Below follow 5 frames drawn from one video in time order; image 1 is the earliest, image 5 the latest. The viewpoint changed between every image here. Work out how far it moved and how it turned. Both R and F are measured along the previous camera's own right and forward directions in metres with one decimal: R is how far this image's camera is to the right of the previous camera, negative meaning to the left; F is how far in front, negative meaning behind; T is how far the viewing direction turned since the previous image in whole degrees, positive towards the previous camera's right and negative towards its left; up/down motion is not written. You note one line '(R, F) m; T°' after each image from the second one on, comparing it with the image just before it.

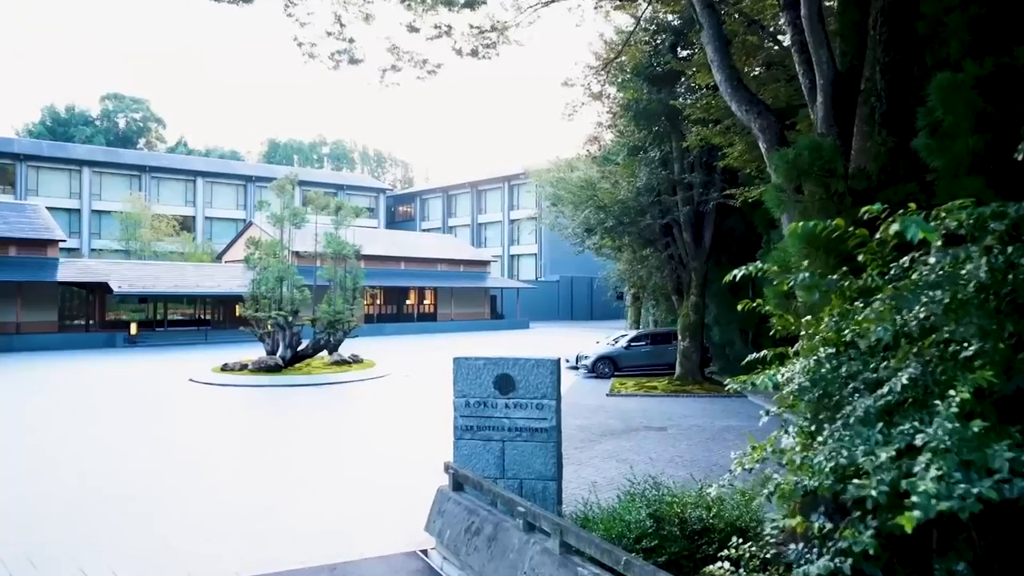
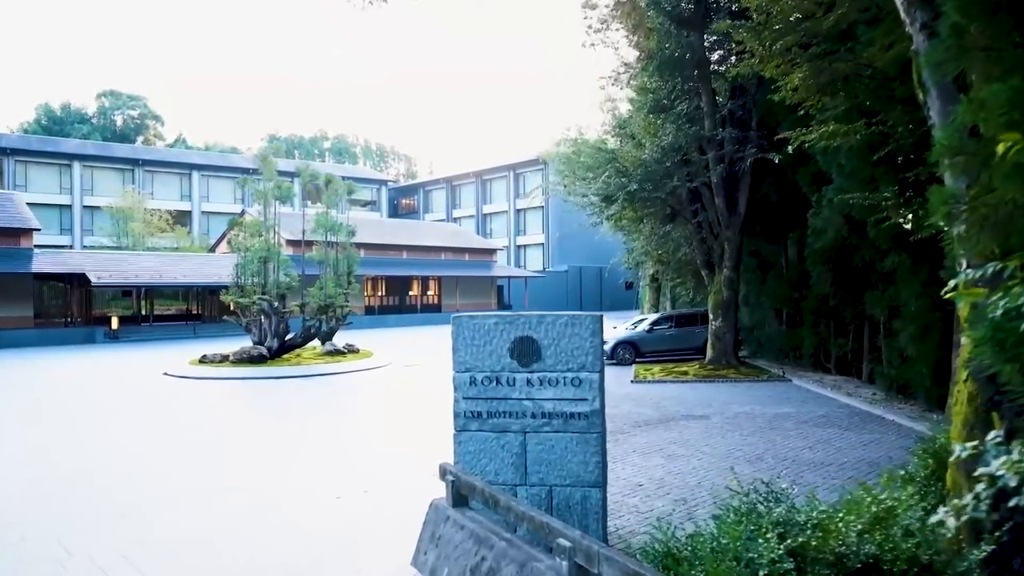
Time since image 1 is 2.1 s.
(-0.1, +2.2) m; 0°
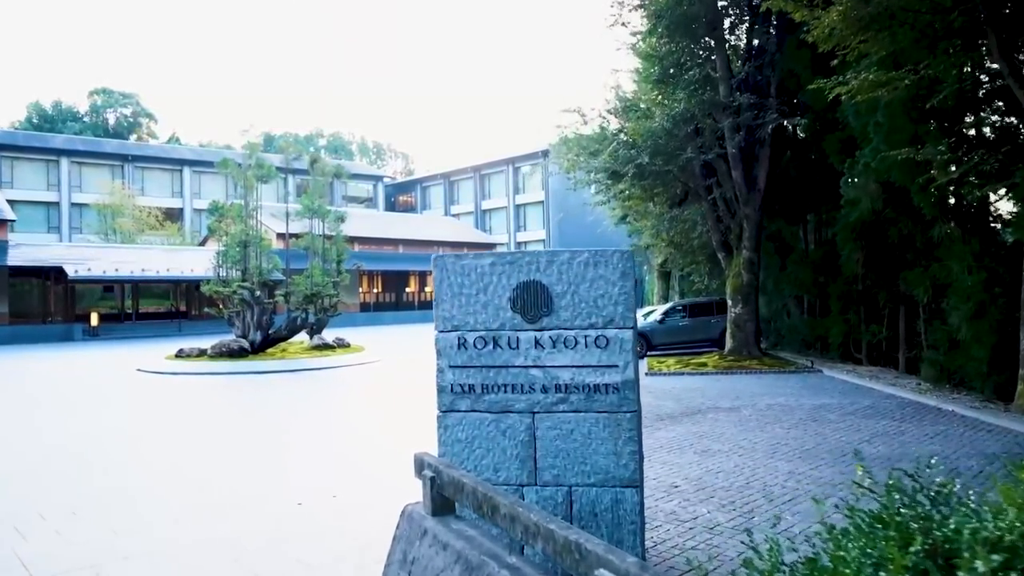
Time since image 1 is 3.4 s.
(0.0, +1.4) m; 0°
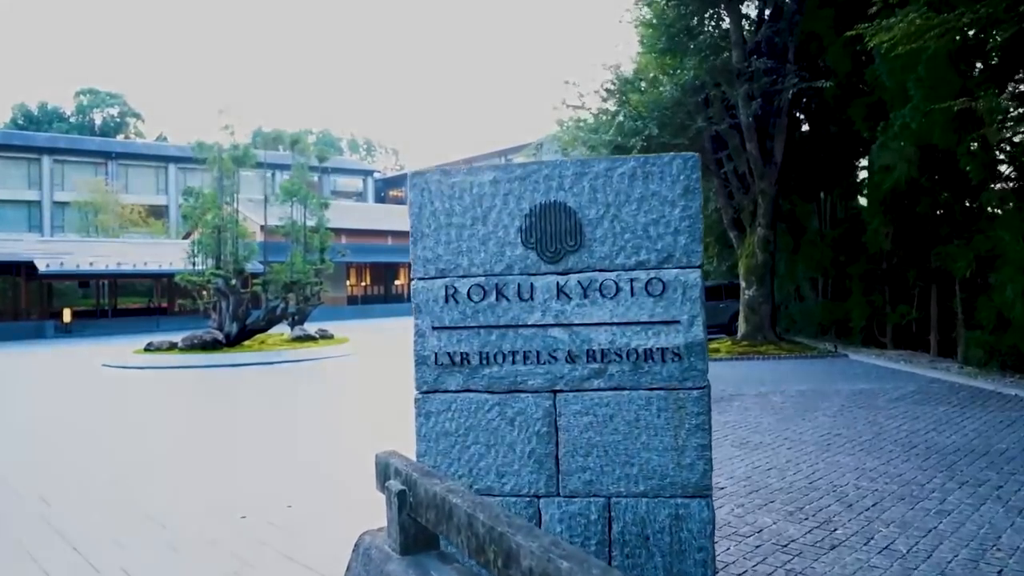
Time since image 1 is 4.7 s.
(-0.1, +1.2) m; 0°
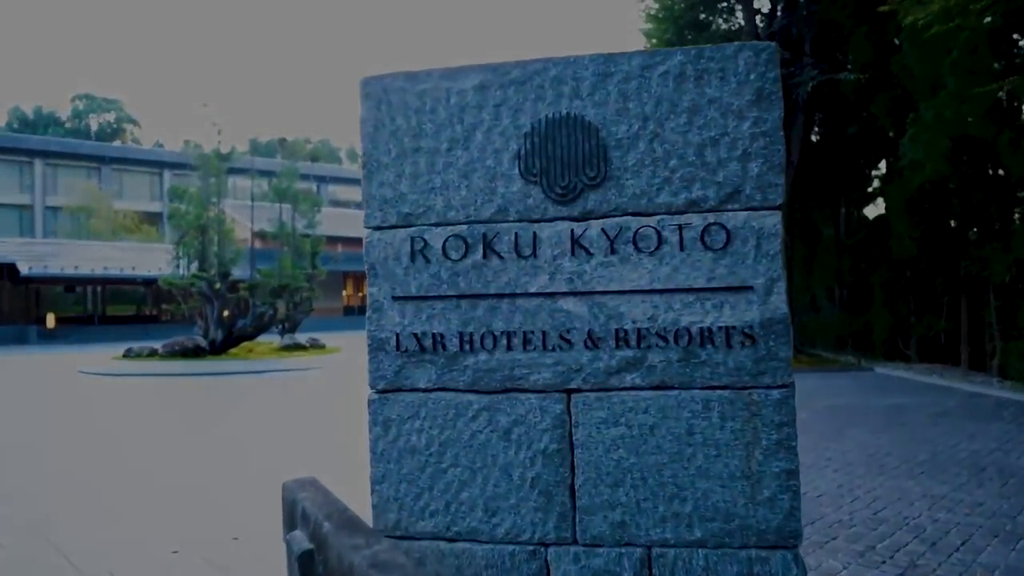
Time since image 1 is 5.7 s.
(0.0, +0.8) m; 0°
